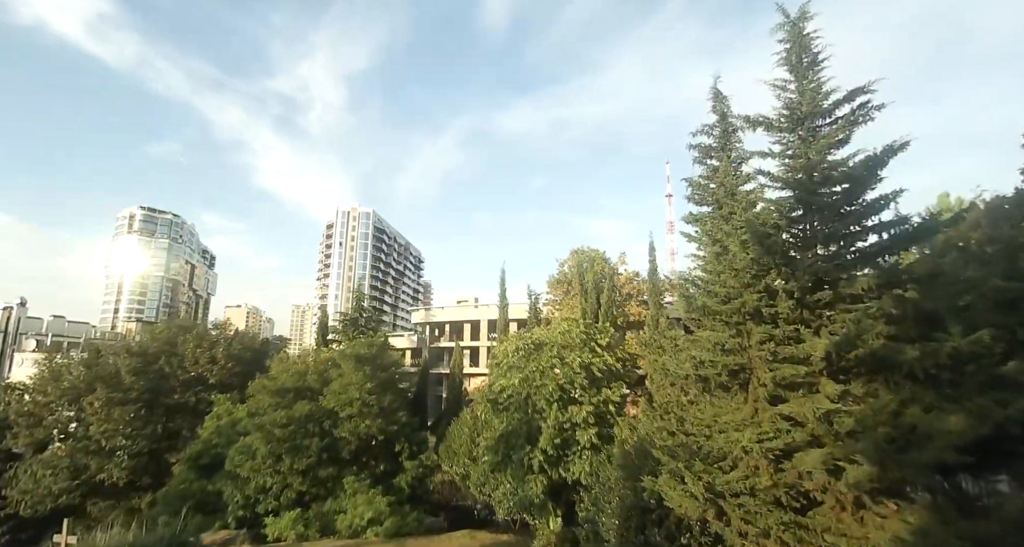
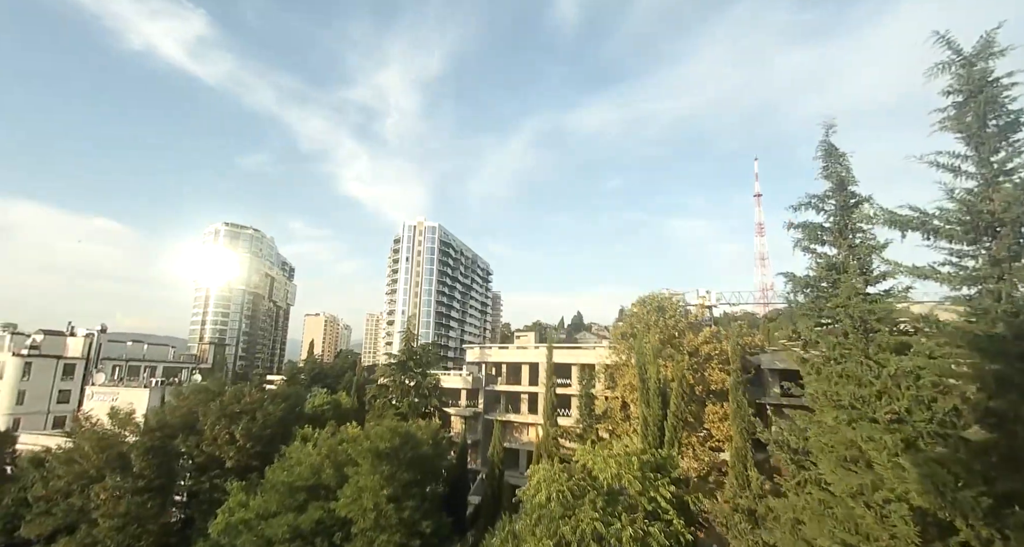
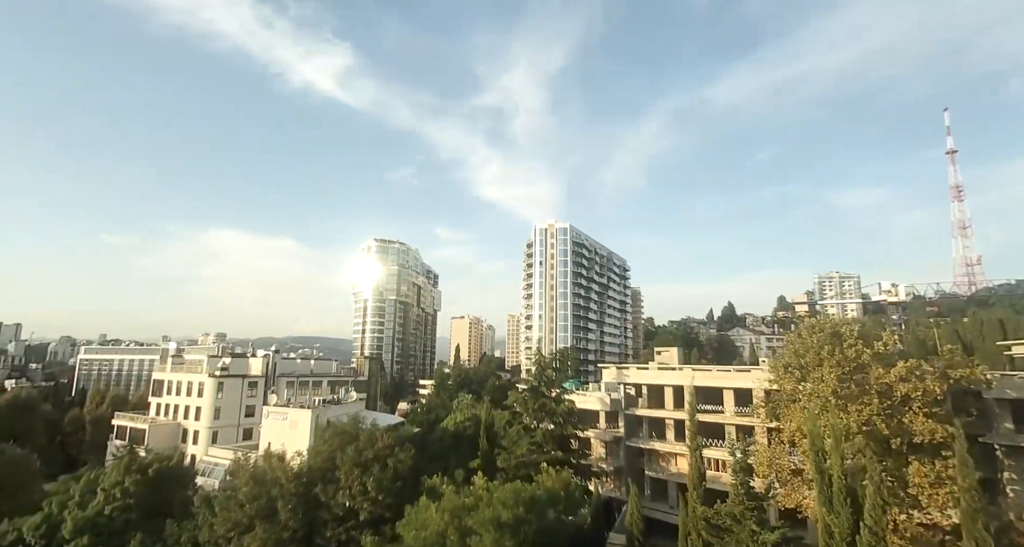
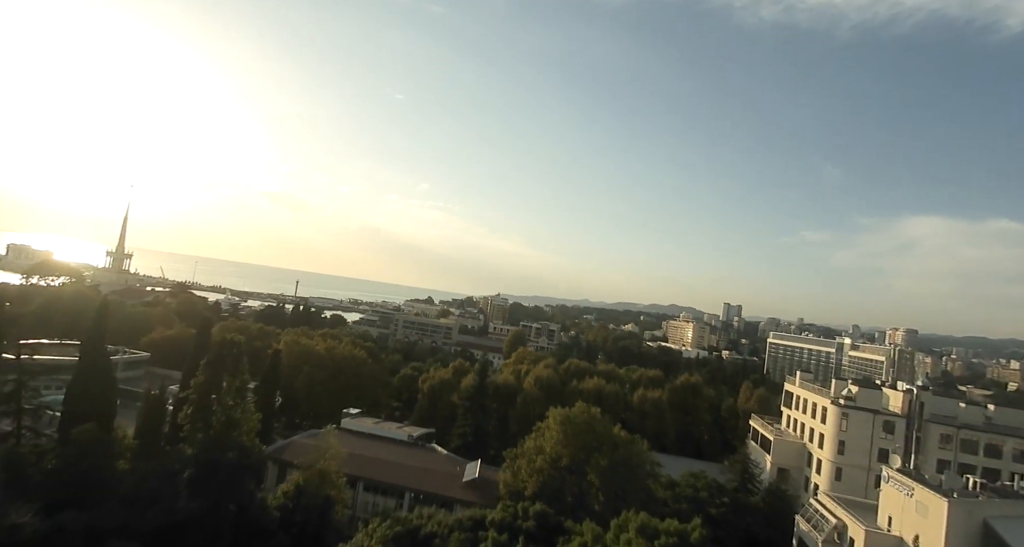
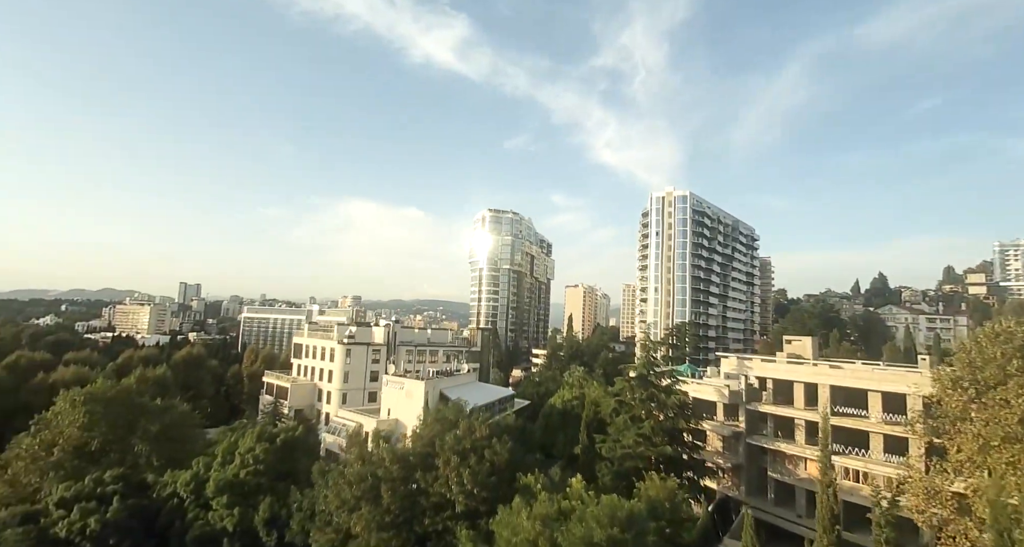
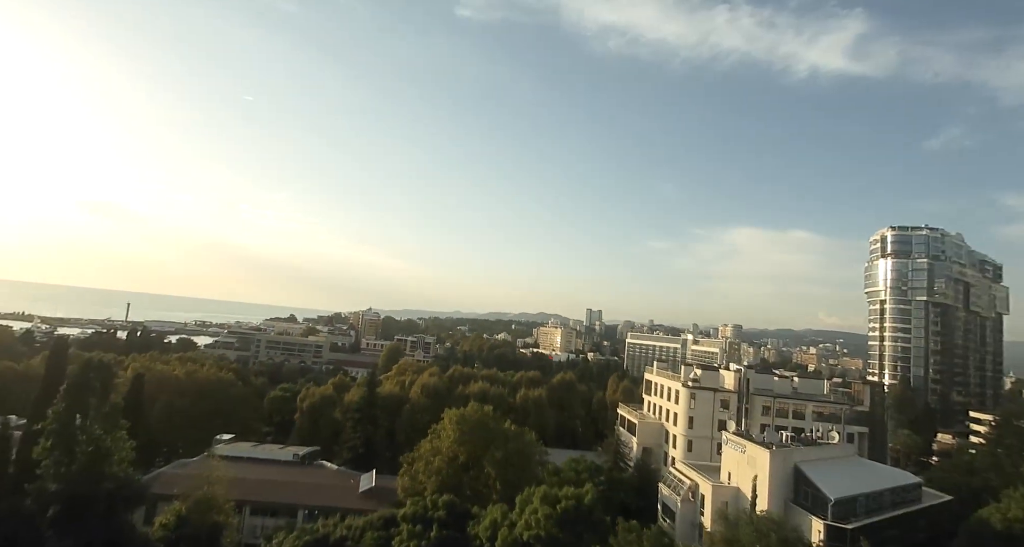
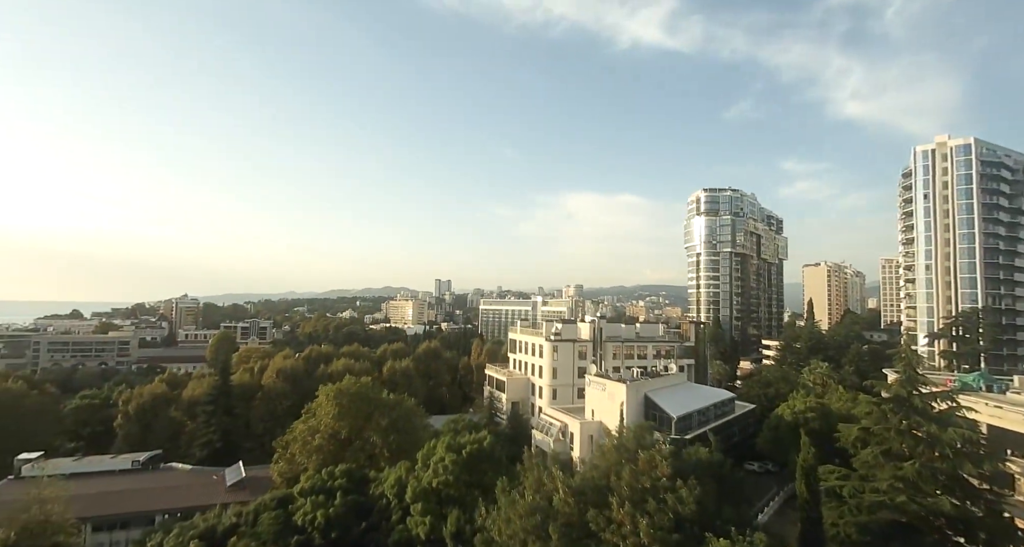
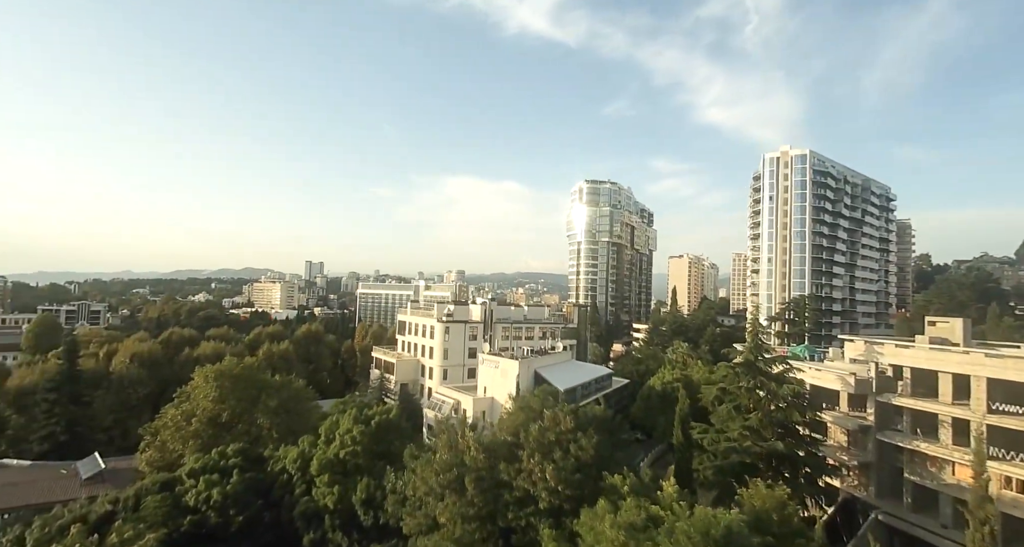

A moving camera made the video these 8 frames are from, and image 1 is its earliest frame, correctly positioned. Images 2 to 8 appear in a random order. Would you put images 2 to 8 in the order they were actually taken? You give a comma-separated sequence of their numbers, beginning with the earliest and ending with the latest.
2, 3, 5, 8, 7, 6, 4
